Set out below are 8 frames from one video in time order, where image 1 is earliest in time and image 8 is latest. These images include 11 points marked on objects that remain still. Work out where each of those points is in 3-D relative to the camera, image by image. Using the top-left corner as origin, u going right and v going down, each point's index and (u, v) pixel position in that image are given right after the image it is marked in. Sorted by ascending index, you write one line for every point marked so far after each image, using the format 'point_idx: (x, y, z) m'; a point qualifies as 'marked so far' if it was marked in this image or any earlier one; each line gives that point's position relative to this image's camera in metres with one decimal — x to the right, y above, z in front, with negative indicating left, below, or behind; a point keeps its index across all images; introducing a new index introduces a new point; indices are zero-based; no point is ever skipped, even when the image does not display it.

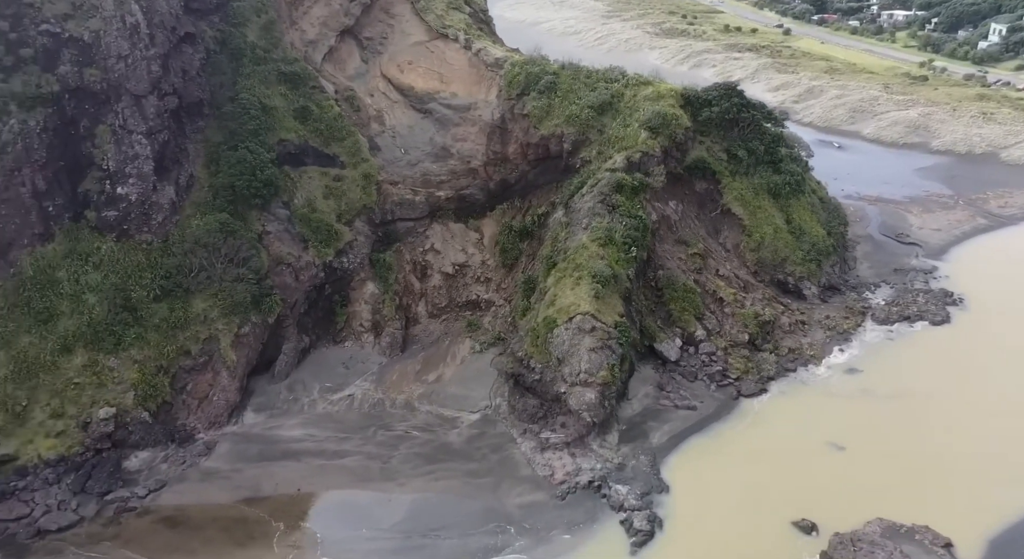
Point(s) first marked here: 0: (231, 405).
0: (-6.6, -2.9, +17.3) m
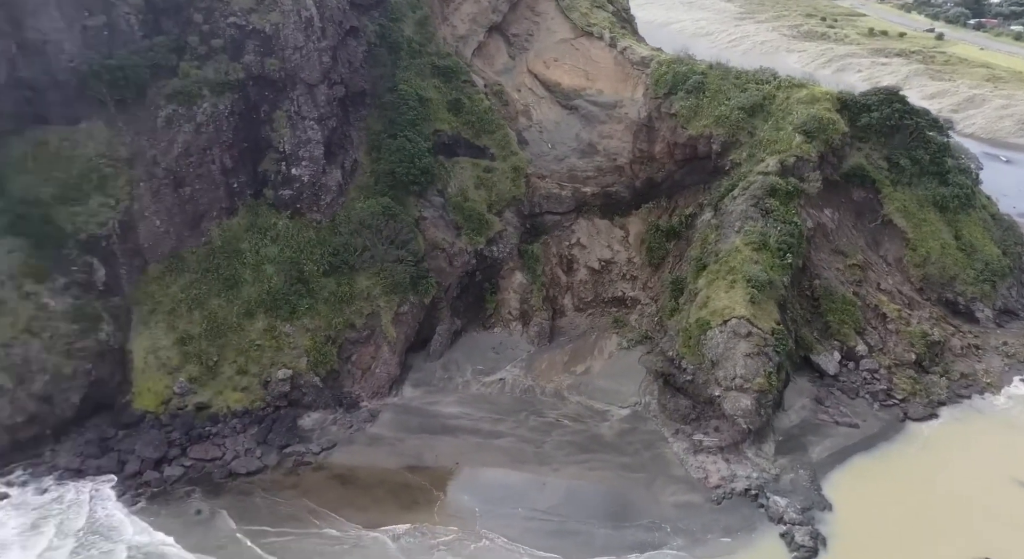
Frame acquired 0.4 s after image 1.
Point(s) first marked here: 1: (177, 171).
0: (-3.2, -2.5, +18.1) m
1: (-8.2, +2.7, +17.8) m
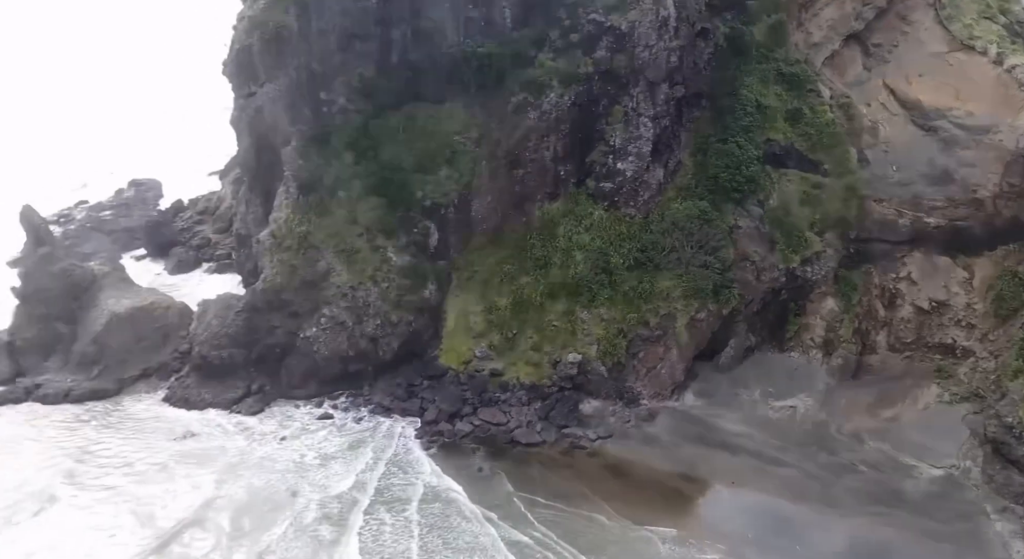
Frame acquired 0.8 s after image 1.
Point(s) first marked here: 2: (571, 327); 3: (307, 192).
0: (+4.1, -2.5, +18.0) m
1: (+0.2, +3.4, +19.4) m
2: (+1.5, -1.2, +18.5) m
3: (-5.5, +2.3, +19.1) m
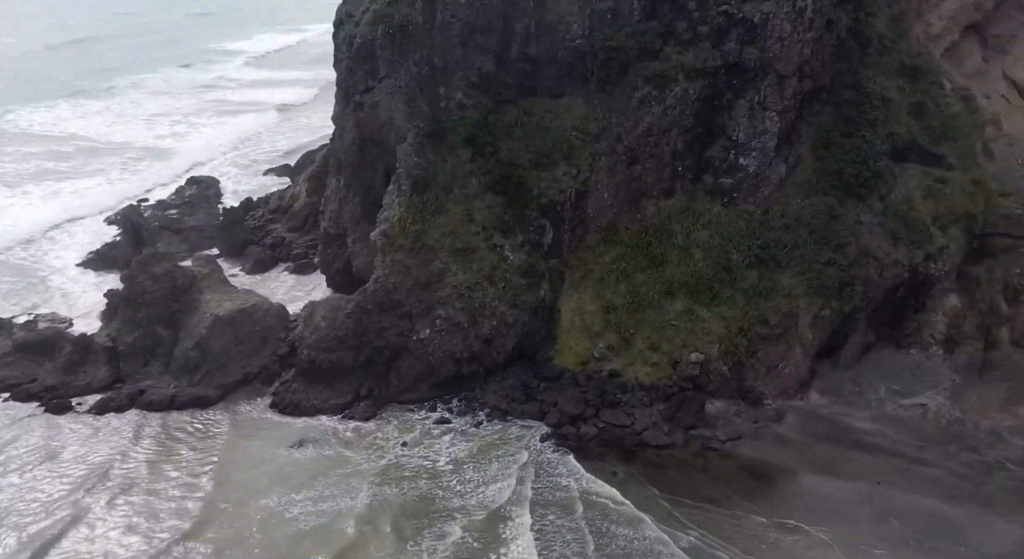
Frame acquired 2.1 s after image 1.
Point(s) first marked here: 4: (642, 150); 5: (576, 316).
0: (+7.1, -2.5, +17.6) m
1: (+3.2, +3.4, +18.9) m
2: (+4.5, -1.1, +18.0) m
3: (-2.5, +2.3, +18.7) m
4: (+3.3, +3.4, +19.0) m
5: (+1.7, -0.9, +18.5) m
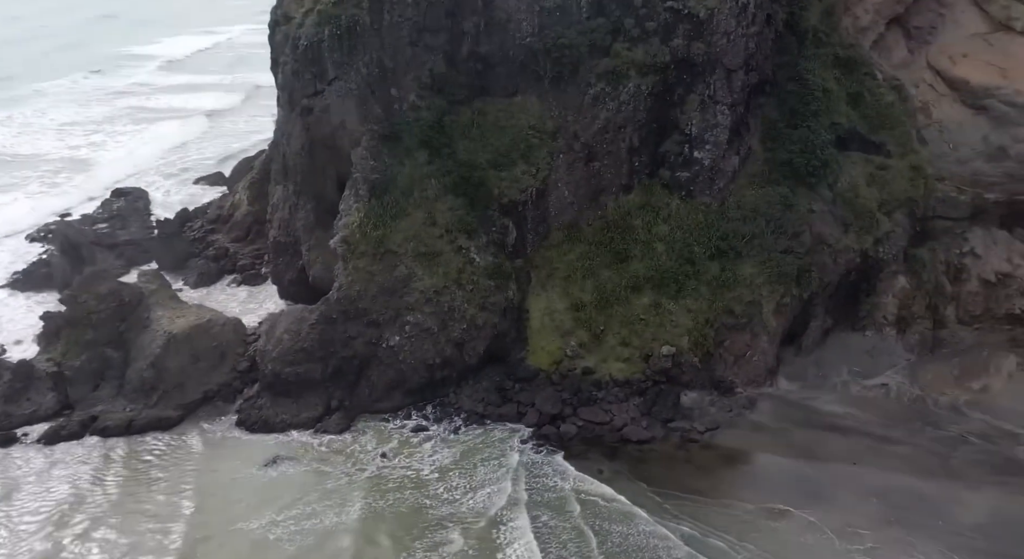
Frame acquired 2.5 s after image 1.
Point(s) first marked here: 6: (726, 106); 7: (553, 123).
0: (+6.4, -2.2, +18.0) m
1: (+2.1, +3.5, +19.0) m
2: (+3.7, -1.0, +18.2) m
3: (-3.4, +2.2, +18.2) m
4: (+2.3, +3.5, +19.0) m
5: (+0.9, -0.9, +18.4) m
6: (+5.6, +4.6, +19.1) m
7: (+1.1, +4.2, +18.9) m
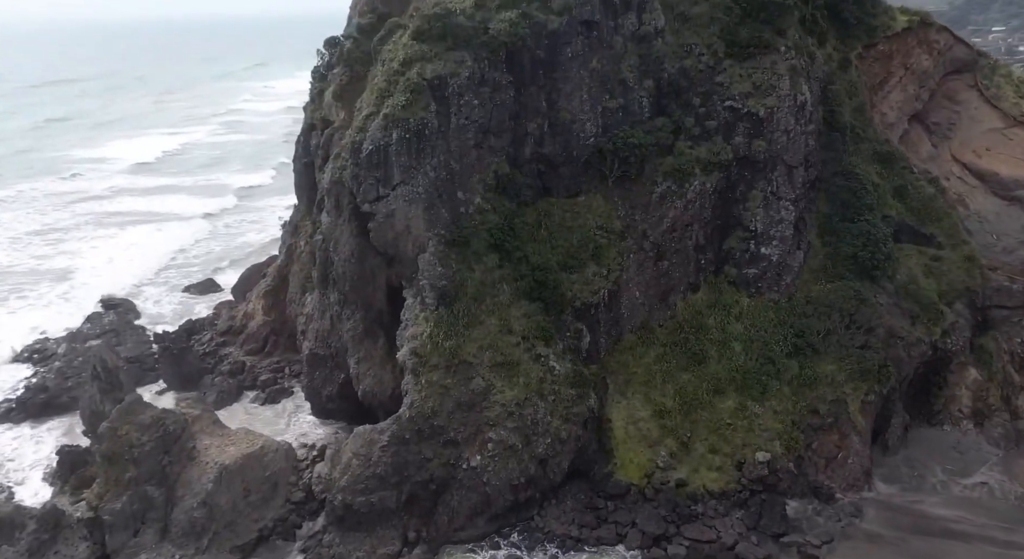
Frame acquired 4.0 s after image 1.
0: (+8.4, -4.5, +17.2) m
1: (+3.9, +0.9, +18.5) m
2: (+5.7, -3.5, +17.3) m
3: (-1.5, -0.5, +17.1) m
4: (+4.0, +0.9, +18.6) m
5: (+2.8, -3.5, +17.3) m
6: (+7.3, +2.1, +19.0) m
7: (+2.8, +1.5, +18.5) m
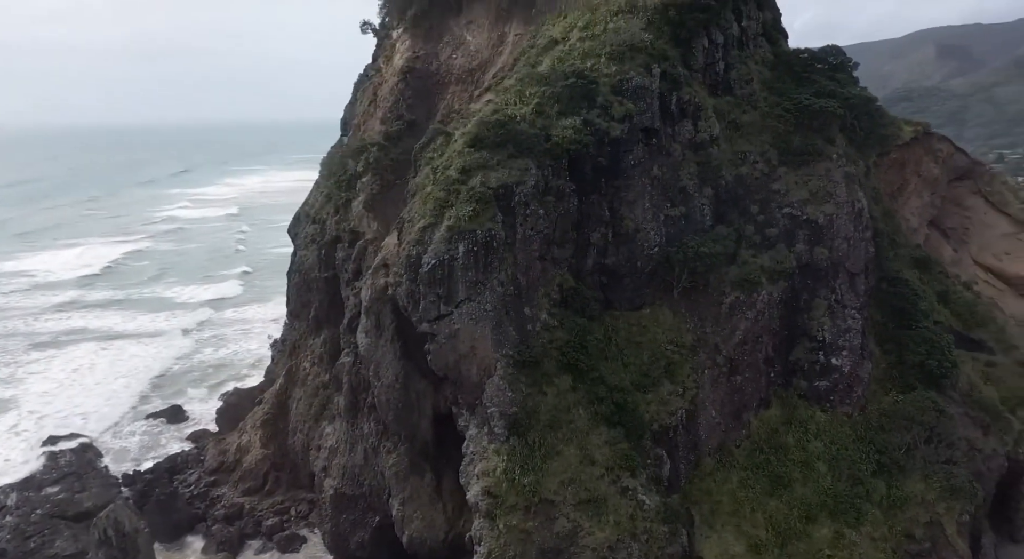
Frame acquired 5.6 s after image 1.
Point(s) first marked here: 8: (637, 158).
0: (+10.2, -7.0, +15.8) m
1: (+5.4, -1.9, +17.4) m
2: (+7.4, -6.0, +15.8) m
3: (+0.2, -3.2, +15.2) m
4: (+5.5, -1.9, +17.4) m
5: (+4.6, -6.1, +15.5) m
6: (+8.7, -0.8, +18.4) m
7: (+4.3, -1.3, +17.3) m
8: (+3.0, +2.9, +17.4) m
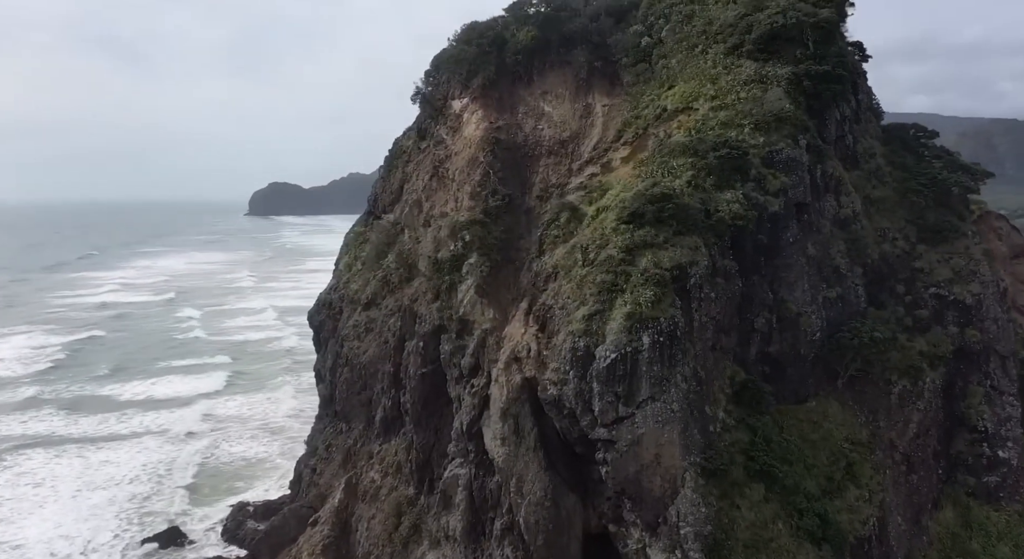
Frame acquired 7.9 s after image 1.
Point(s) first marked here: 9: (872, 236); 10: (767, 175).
0: (+13.8, -8.7, +14.1) m
1: (+8.7, -3.8, +15.6) m
2: (+11.0, -7.7, +13.8) m
3: (+3.8, -4.9, +12.8) m
4: (+8.8, -3.8, +15.7) m
5: (+8.2, -7.8, +13.2) m
6: (+11.8, -2.8, +17.1) m
7: (+7.6, -3.2, +15.5) m
8: (+6.2, +1.0, +15.9) m
9: (+8.7, +1.1, +17.4) m
10: (+5.6, +2.3, +15.7) m
